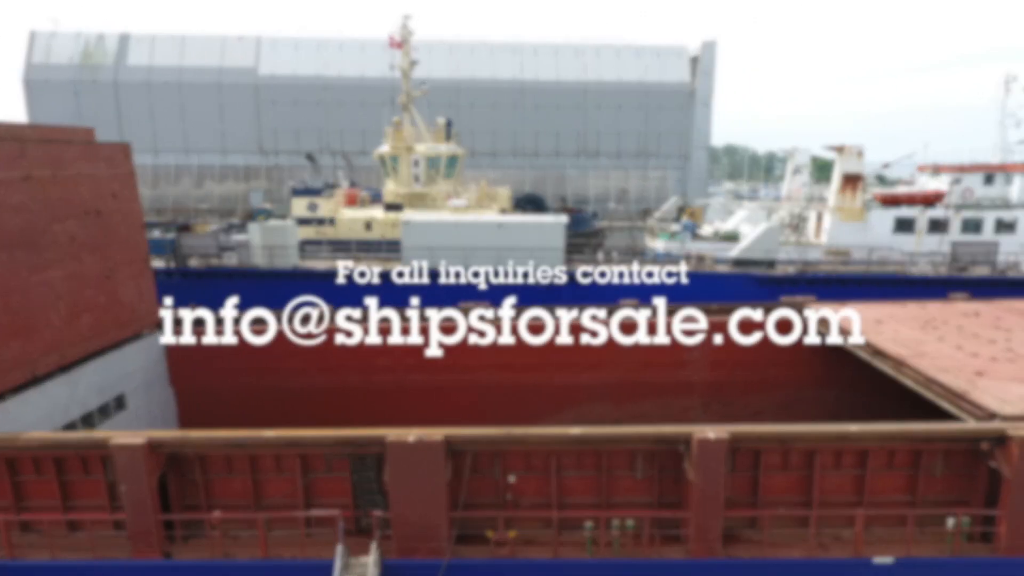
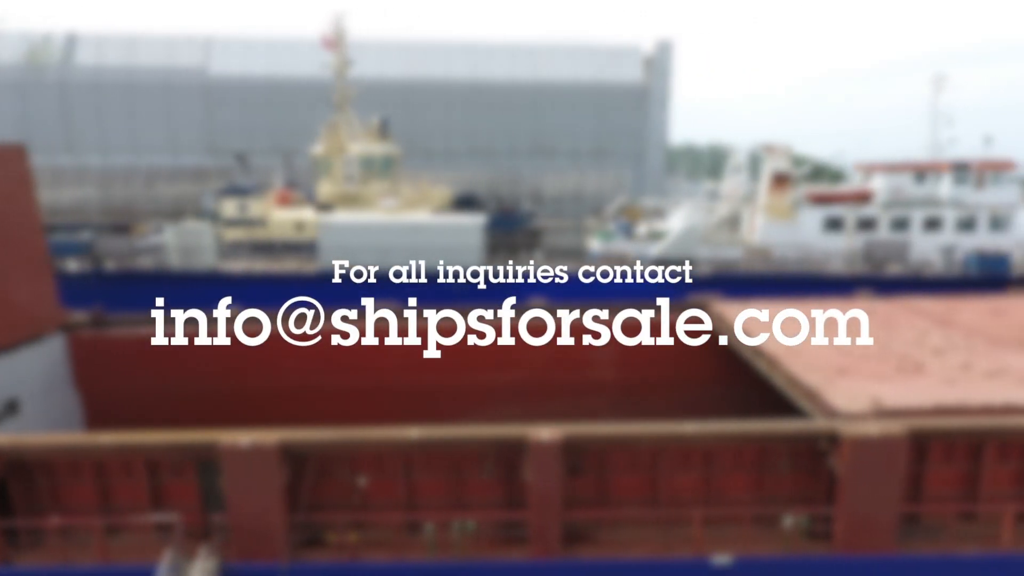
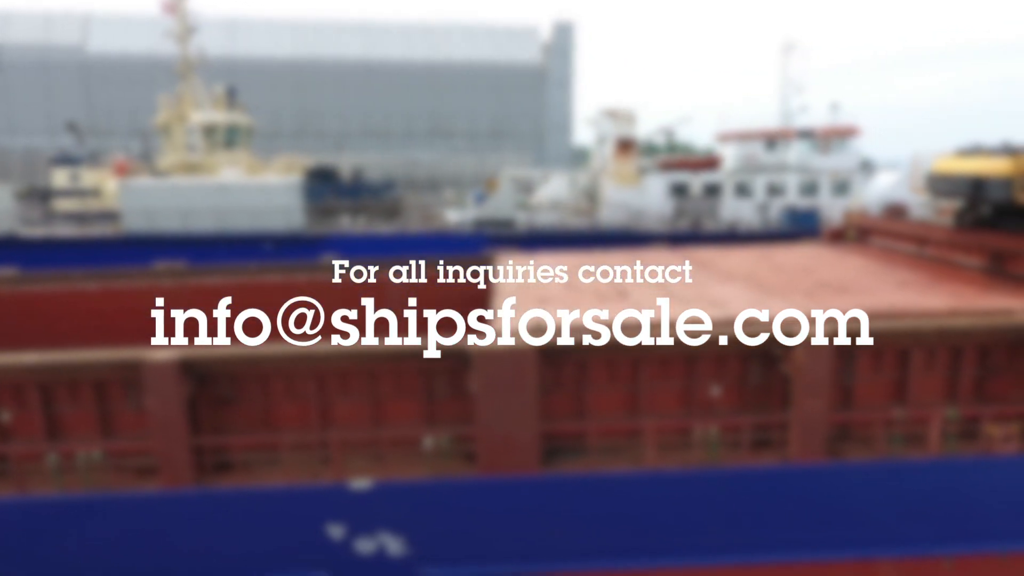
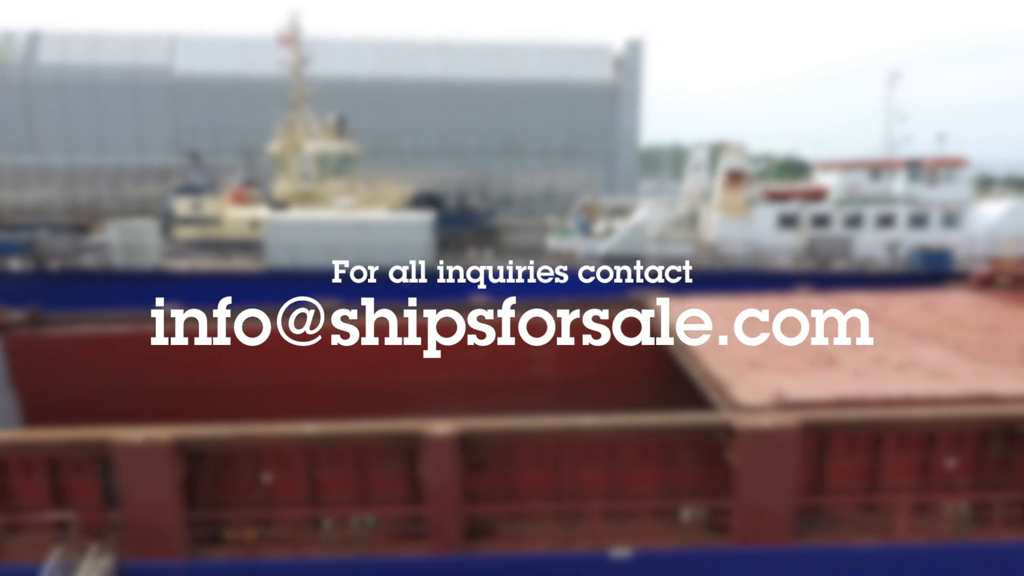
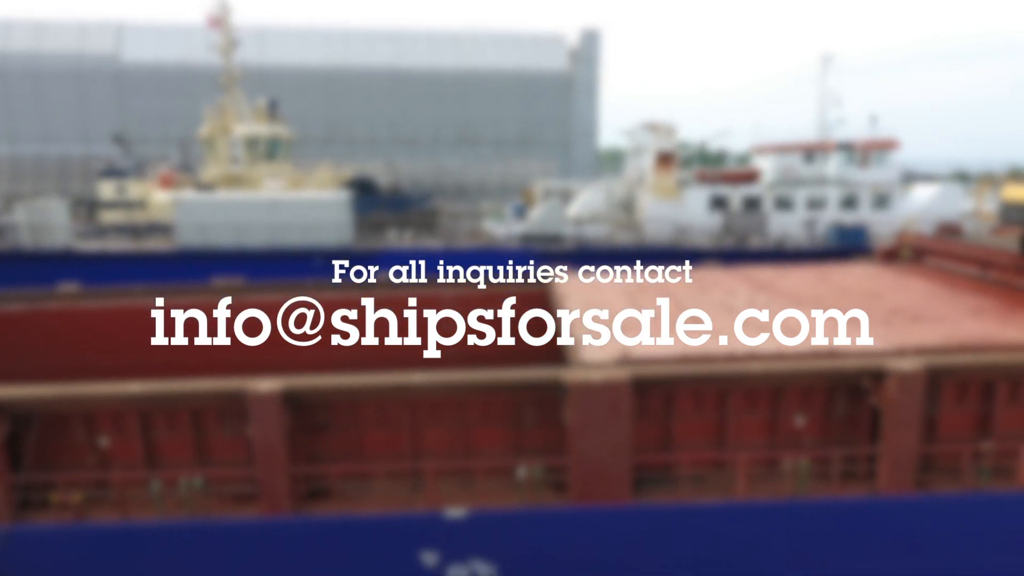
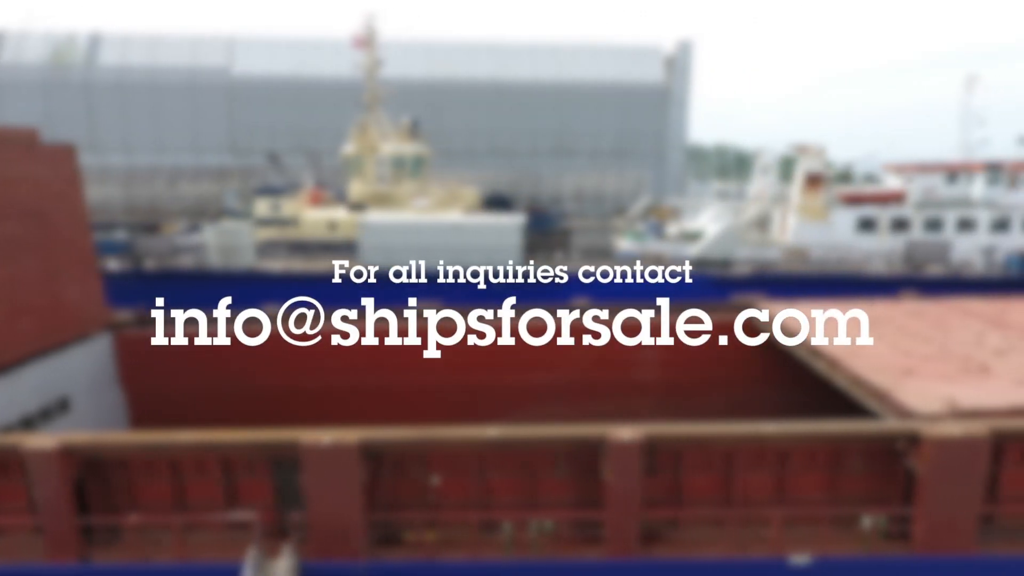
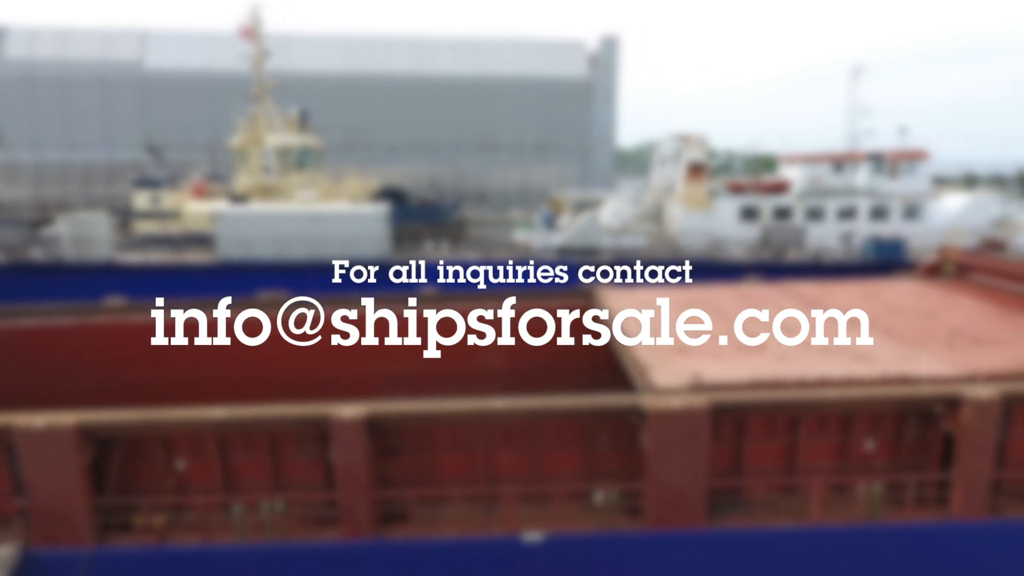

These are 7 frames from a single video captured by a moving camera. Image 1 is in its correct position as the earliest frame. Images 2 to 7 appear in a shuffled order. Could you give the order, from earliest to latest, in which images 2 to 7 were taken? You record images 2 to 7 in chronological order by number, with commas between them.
6, 2, 4, 7, 5, 3
